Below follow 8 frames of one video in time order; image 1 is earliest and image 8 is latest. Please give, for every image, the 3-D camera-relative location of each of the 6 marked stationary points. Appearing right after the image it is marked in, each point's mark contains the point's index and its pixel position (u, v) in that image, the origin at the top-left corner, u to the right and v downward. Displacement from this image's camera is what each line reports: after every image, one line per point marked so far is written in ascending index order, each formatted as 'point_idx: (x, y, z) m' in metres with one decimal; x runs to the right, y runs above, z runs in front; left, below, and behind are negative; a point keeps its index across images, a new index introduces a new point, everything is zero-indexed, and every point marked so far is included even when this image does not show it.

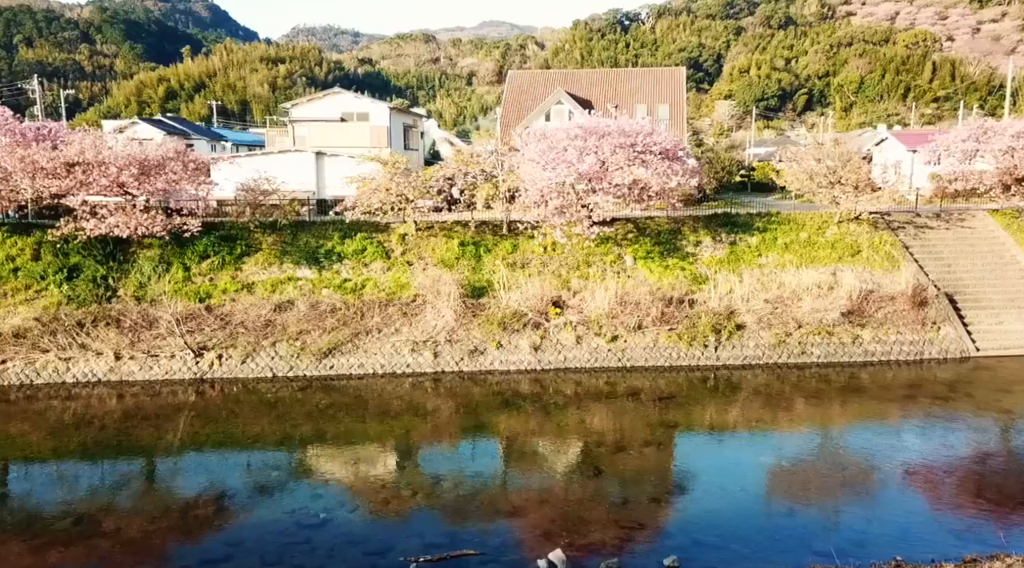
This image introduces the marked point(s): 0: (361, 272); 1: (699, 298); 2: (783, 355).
0: (-3.5, +0.3, +19.7) m
1: (+4.4, -0.3, +20.0) m
2: (+6.0, -1.6, +19.0) m
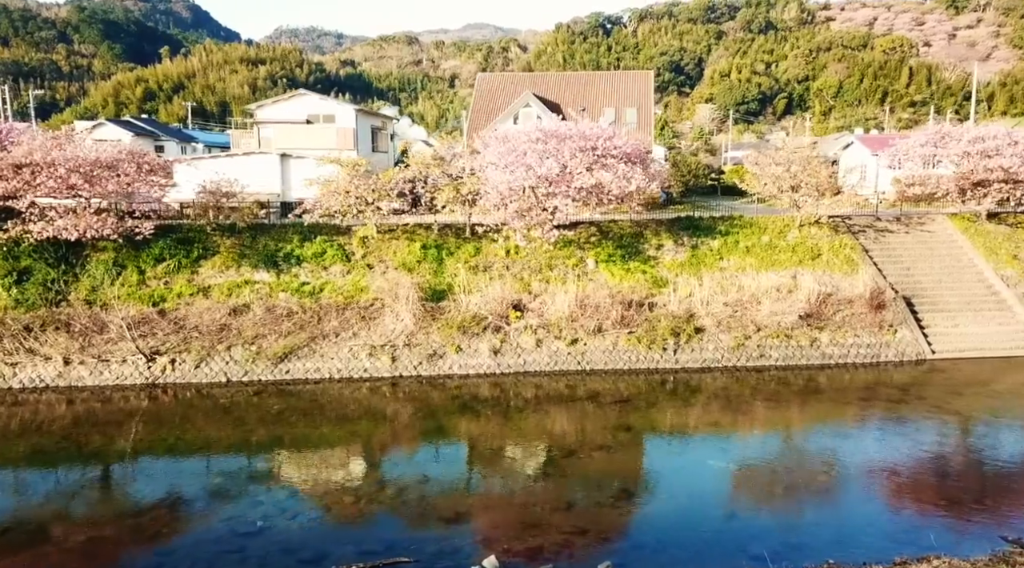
0: (-4.4, +0.2, +19.6) m
1: (+3.4, -0.4, +20.0) m
2: (+5.1, -1.6, +19.1) m
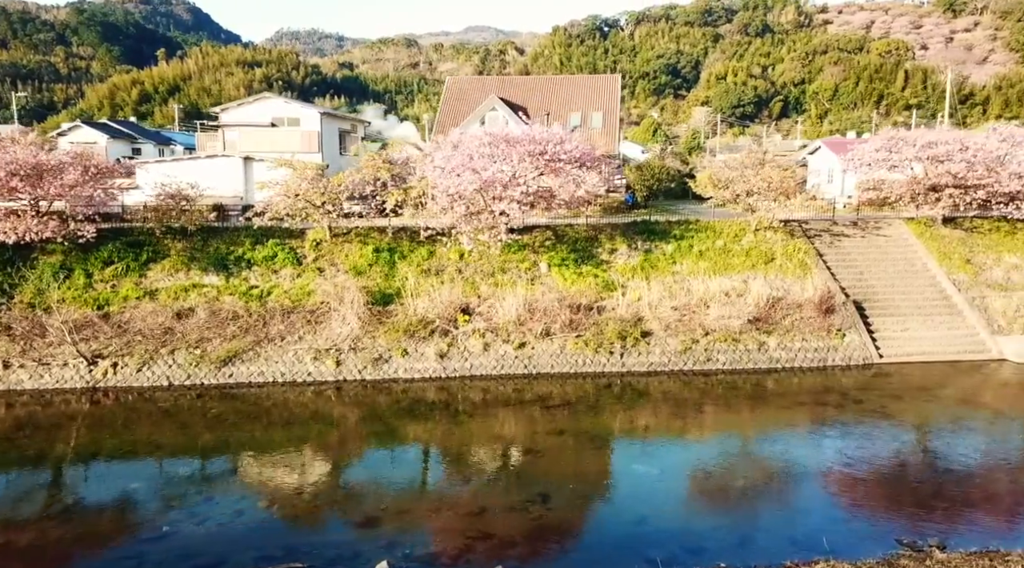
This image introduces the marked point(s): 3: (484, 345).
0: (-5.6, +0.1, +19.6) m
1: (+2.3, -0.5, +20.1) m
2: (+4.0, -1.7, +19.1) m
3: (-0.6, -1.3, +18.7) m
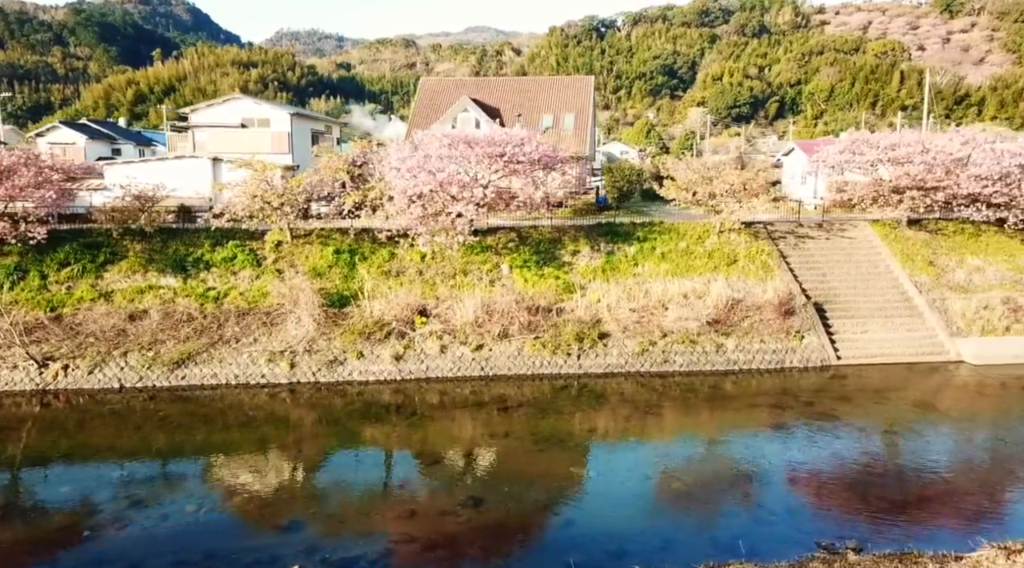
0: (-6.6, +0.1, +19.6) m
1: (+1.3, -0.5, +20.0) m
2: (+3.0, -1.8, +19.1) m
3: (-1.6, -1.4, +18.7) m
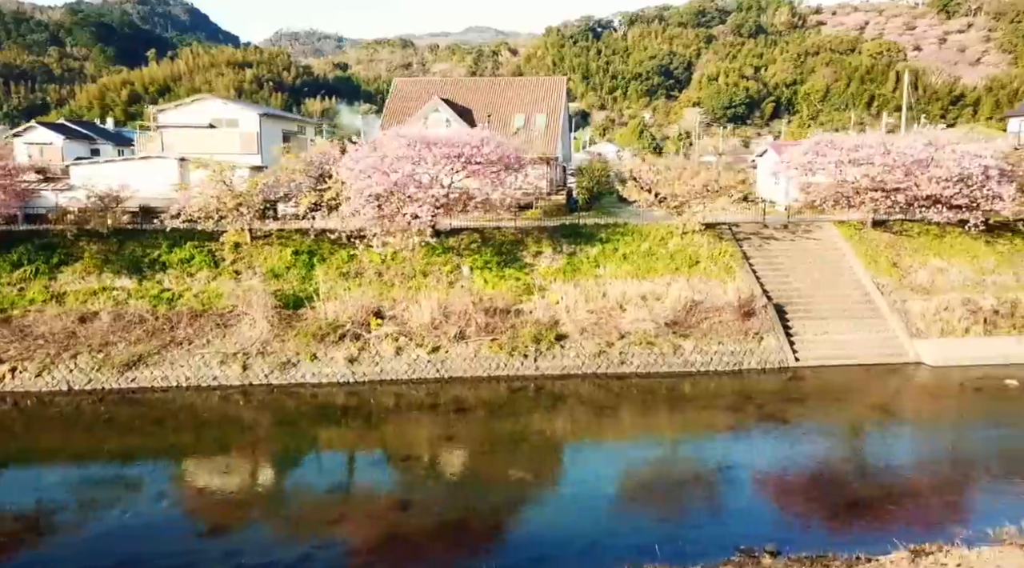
0: (-7.5, 0.0, +19.5) m
1: (+0.3, -0.6, +20.0) m
2: (+2.0, -1.8, +19.0) m
3: (-2.5, -1.4, +18.6) m
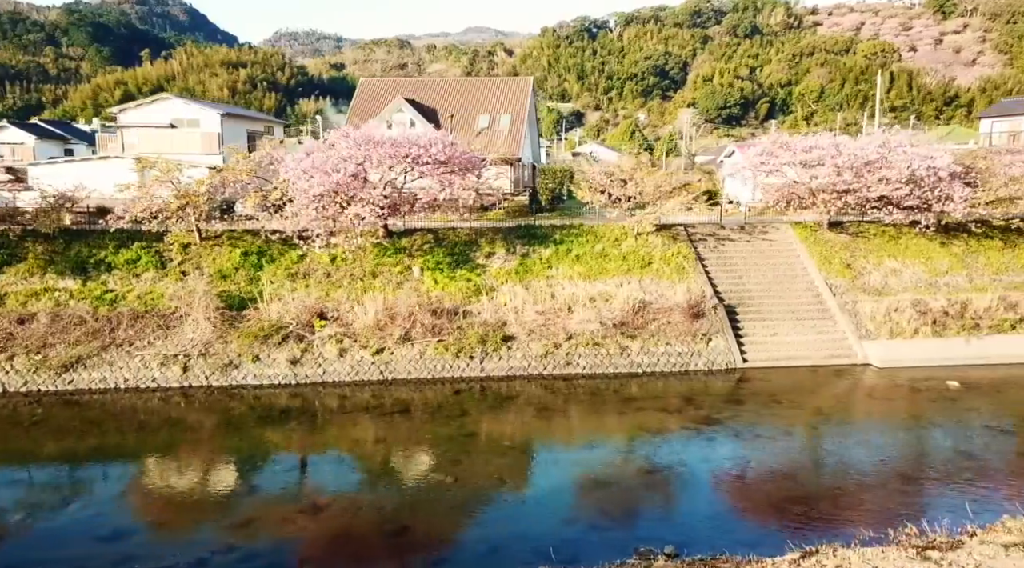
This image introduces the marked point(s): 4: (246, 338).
0: (-8.7, 0.0, +19.4) m
1: (-0.9, -0.6, +19.9) m
2: (+0.8, -1.8, +18.9) m
3: (-3.8, -1.4, +18.5) m
4: (-5.7, -1.2, +18.4) m
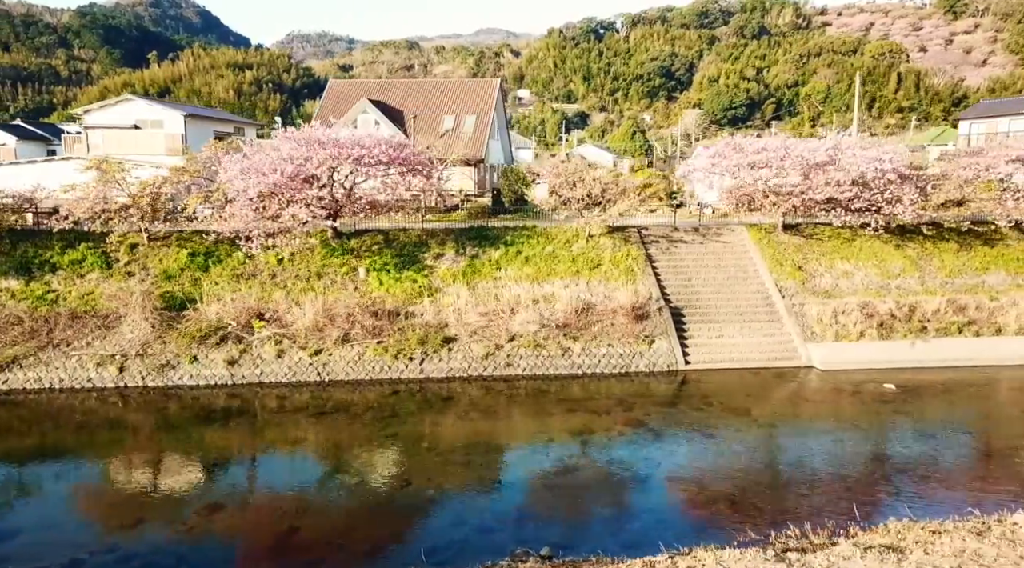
0: (-10.1, 0.0, +19.4) m
1: (-2.2, -0.6, +19.8) m
2: (-0.5, -1.9, +18.9) m
3: (-5.1, -1.5, +18.5) m
4: (-7.1, -1.2, +18.5) m
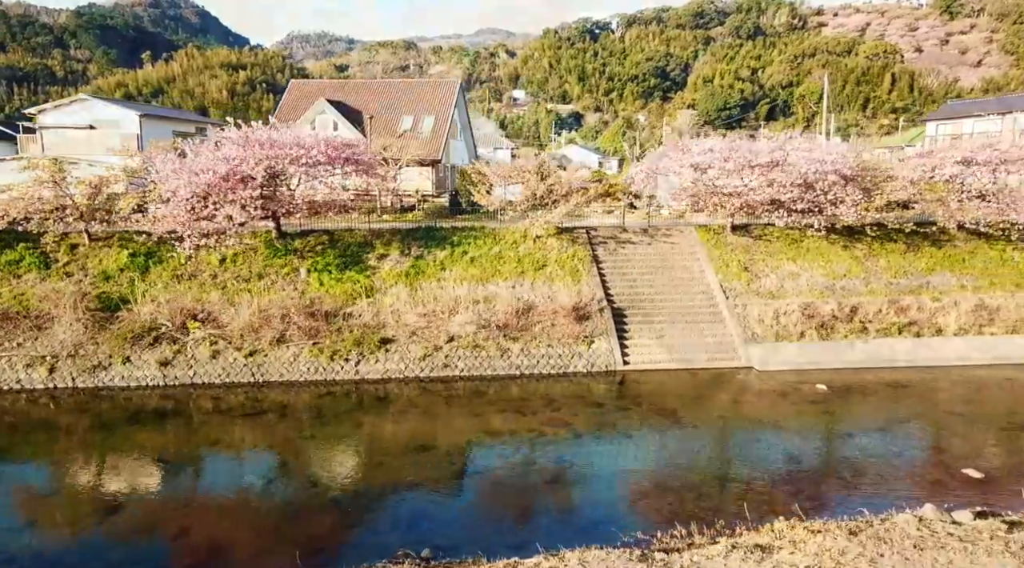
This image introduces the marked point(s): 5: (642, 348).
0: (-11.5, 0.0, +19.3) m
1: (-3.6, -0.6, +19.7) m
2: (-1.9, -1.9, +18.8) m
3: (-6.5, -1.5, +18.4) m
4: (-8.5, -1.2, +18.4) m
5: (+3.0, -1.5, +19.5) m
